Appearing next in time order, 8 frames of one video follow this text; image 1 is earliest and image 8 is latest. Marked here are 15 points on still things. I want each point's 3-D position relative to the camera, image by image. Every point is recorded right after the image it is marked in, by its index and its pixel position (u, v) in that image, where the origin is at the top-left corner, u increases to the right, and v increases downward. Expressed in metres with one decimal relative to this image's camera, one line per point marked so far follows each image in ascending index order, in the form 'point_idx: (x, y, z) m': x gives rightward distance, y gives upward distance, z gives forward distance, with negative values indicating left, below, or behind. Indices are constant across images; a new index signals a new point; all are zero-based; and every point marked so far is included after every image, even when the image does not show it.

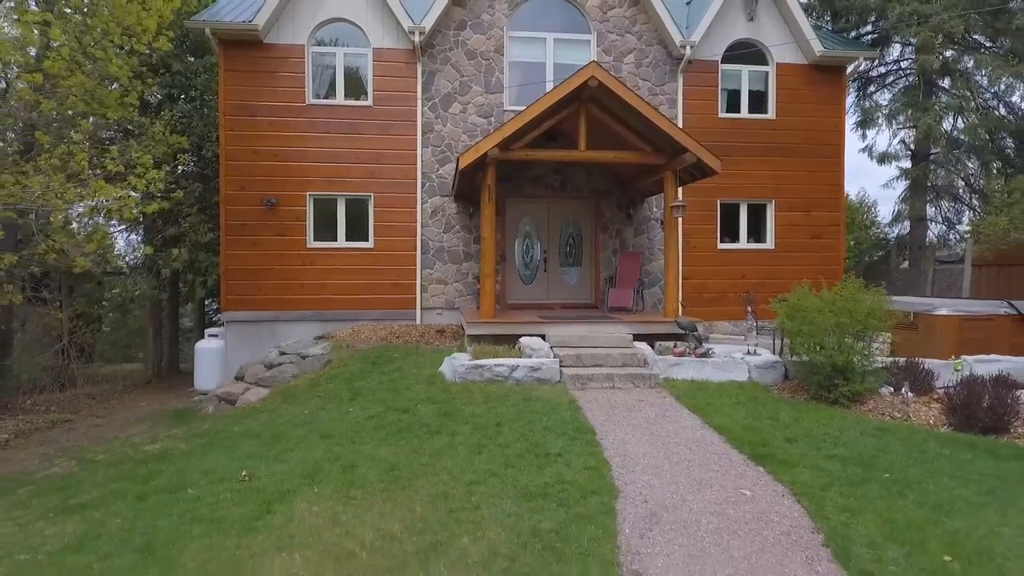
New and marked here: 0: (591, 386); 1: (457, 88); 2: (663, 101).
0: (+1.3, -1.6, +8.7) m
1: (-1.4, +5.0, +13.1) m
2: (+3.9, +4.9, +13.6) m
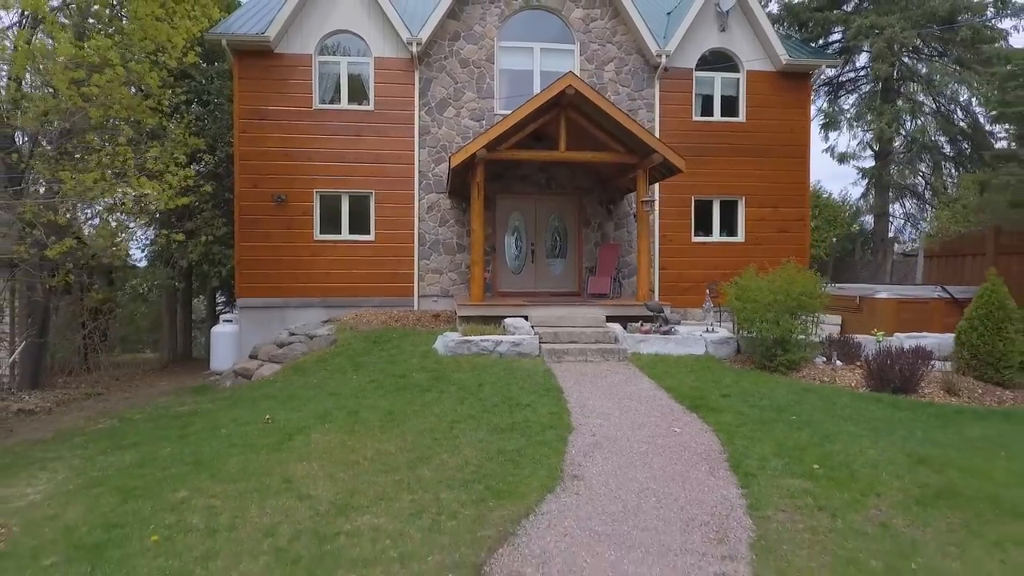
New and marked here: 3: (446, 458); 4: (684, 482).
0: (+1.0, -1.3, +9.9) m
1: (-1.7, +5.3, +14.3) m
2: (+3.7, +5.2, +14.8) m
3: (-0.6, -1.7, +5.3) m
4: (+1.6, -1.8, +5.0) m
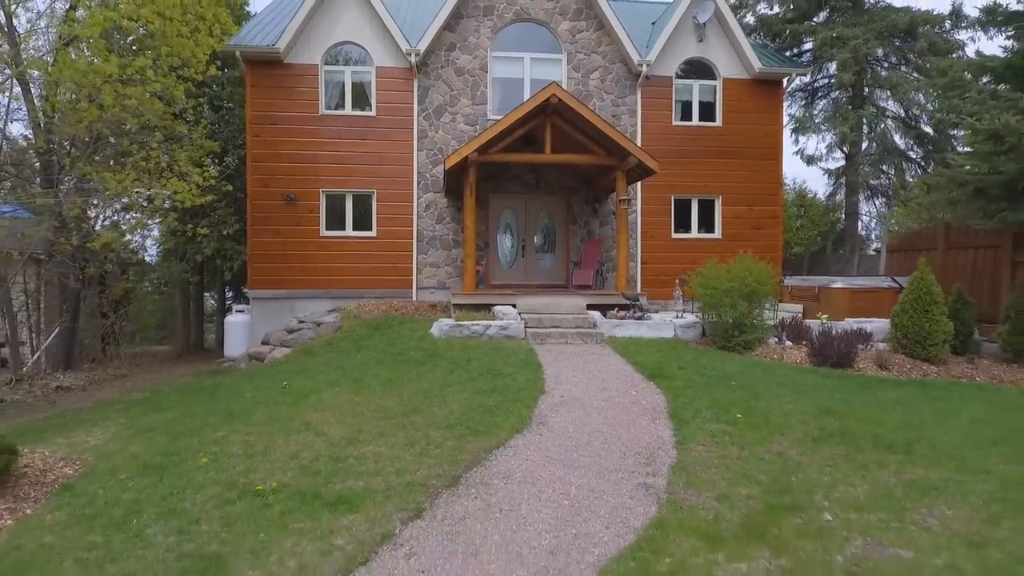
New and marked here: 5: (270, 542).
0: (+0.8, -1.1, +11.0) m
1: (-1.9, +5.6, +15.4) m
2: (+3.4, +5.4, +15.9) m
3: (-0.9, -1.5, +6.4) m
4: (+1.3, -1.6, +6.1) m
5: (-1.8, -1.9, +4.0) m
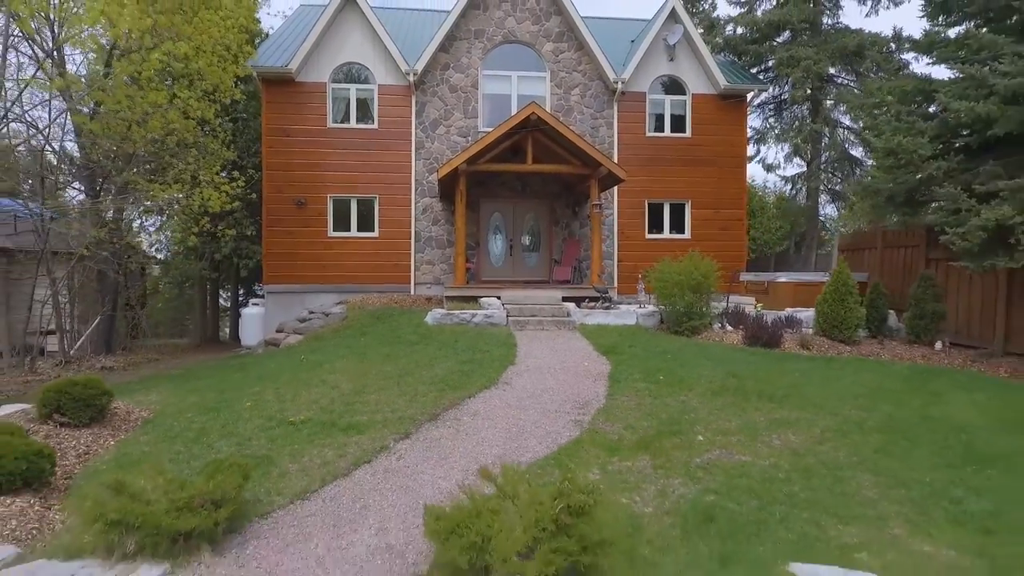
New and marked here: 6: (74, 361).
0: (+0.4, -1.0, +12.7) m
1: (-2.3, +5.7, +17.1) m
2: (+3.0, +5.6, +17.6) m
3: (-1.4, -1.3, +8.1) m
4: (+0.9, -1.4, +7.8) m
5: (-2.3, -1.7, +5.7) m
6: (-11.3, -1.9, +13.4) m
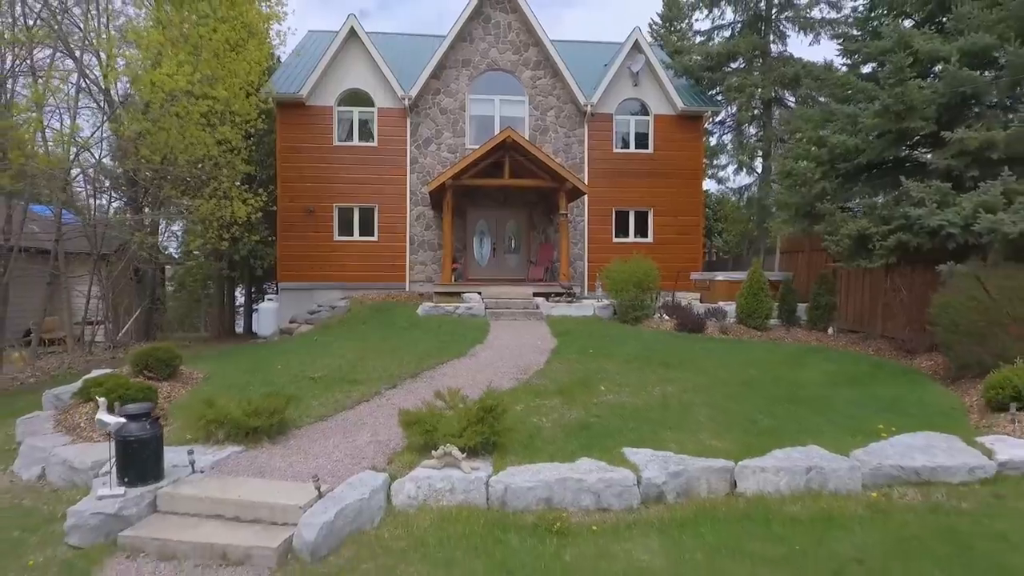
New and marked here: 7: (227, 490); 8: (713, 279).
0: (-0.3, -0.9, +15.1) m
1: (-2.9, +5.8, +19.6) m
2: (+2.4, +5.6, +20.0) m
3: (-2.0, -1.2, +10.6) m
4: (+0.2, -1.3, +10.2) m
5: (-3.0, -1.6, +8.1) m
6: (-12.0, -1.8, +15.9) m
7: (-2.9, -2.0, +5.2) m
8: (+6.4, +0.3, +16.5) m
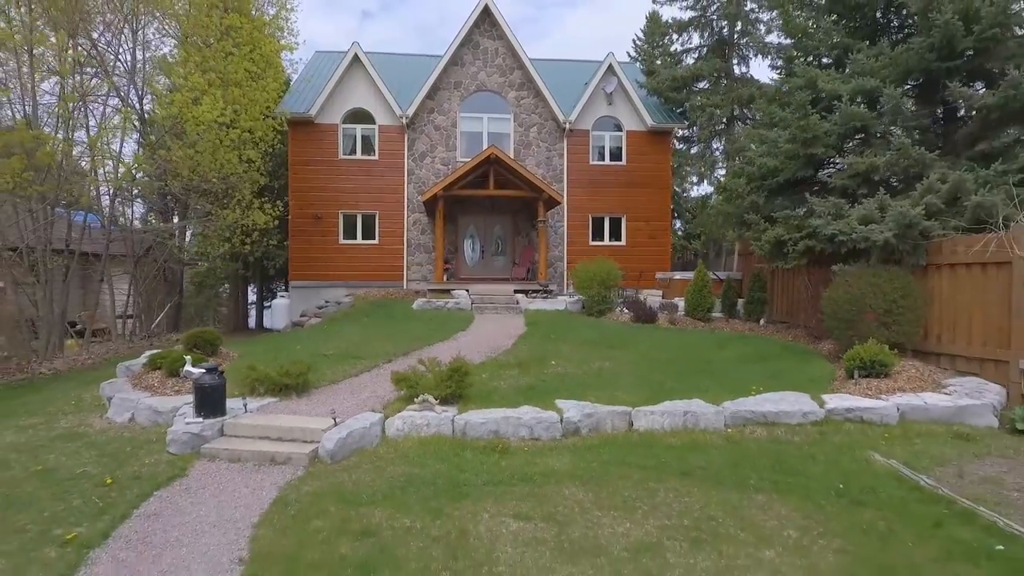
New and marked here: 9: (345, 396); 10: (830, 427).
0: (-0.9, -0.8, +17.4) m
1: (-3.5, +5.9, +21.9) m
2: (+1.8, +5.7, +22.3) m
3: (-2.7, -1.1, +12.9) m
4: (-0.4, -1.2, +12.5) m
5: (-3.6, -1.5, +10.4) m
6: (-12.5, -1.7, +18.2) m
7: (-3.5, -1.9, +7.5) m
8: (+5.8, +0.4, +18.8) m
9: (-2.8, -1.8, +8.7) m
10: (+5.0, -2.2, +8.2) m
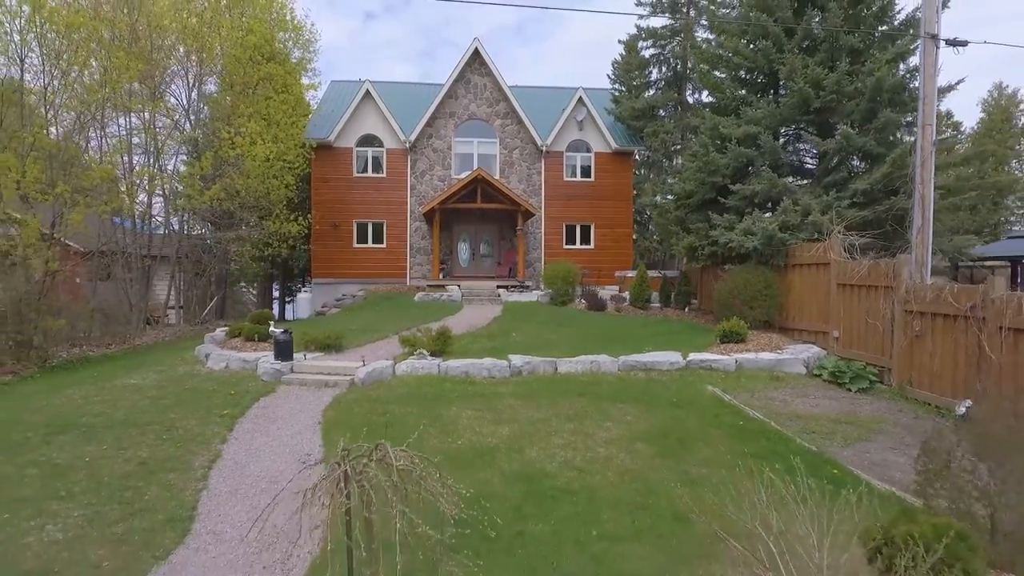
0: (-1.7, -0.6, +21.7) m
1: (-4.2, +6.1, +26.2) m
2: (+1.1, +5.9, +26.5) m
3: (-3.4, -1.0, +17.1) m
4: (-1.2, -1.1, +16.7) m
5: (-4.4, -1.3, +14.7) m
6: (-13.3, -1.5, +22.5) m
7: (-4.3, -1.7, +11.8) m
8: (+5.1, +0.6, +23.0) m
9: (-3.6, -1.6, +12.9) m
10: (+4.2, -2.0, +12.4) m
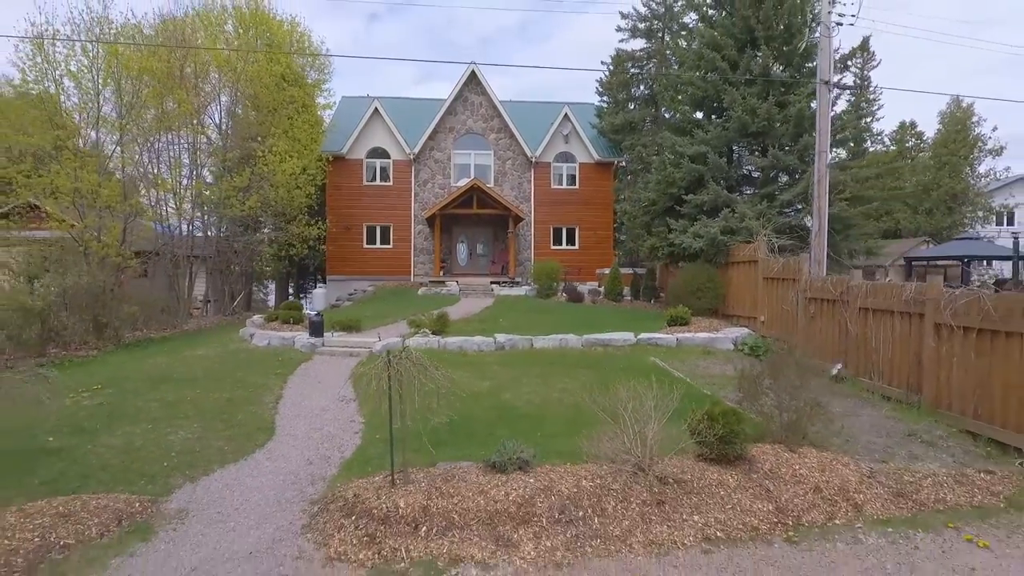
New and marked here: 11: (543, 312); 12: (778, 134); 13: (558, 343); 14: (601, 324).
0: (-2.1, -0.4, +24.8) m
1: (-4.6, +6.3, +29.3) m
2: (+0.7, +6.1, +29.6) m
3: (-3.9, -0.7, +20.2) m
4: (-1.6, -0.8, +19.9) m
5: (-4.8, -1.1, +17.8) m
6: (-13.7, -1.3, +25.7) m
7: (-4.7, -1.5, +14.9) m
8: (+4.7, +0.8, +26.1) m
9: (-4.0, -1.4, +16.1) m
10: (+3.8, -1.8, +15.5) m
11: (+1.1, -0.9, +19.6) m
12: (+9.4, +5.4, +18.4) m
13: (+1.4, -1.7, +15.5) m
14: (+3.0, -1.2, +17.7) m
